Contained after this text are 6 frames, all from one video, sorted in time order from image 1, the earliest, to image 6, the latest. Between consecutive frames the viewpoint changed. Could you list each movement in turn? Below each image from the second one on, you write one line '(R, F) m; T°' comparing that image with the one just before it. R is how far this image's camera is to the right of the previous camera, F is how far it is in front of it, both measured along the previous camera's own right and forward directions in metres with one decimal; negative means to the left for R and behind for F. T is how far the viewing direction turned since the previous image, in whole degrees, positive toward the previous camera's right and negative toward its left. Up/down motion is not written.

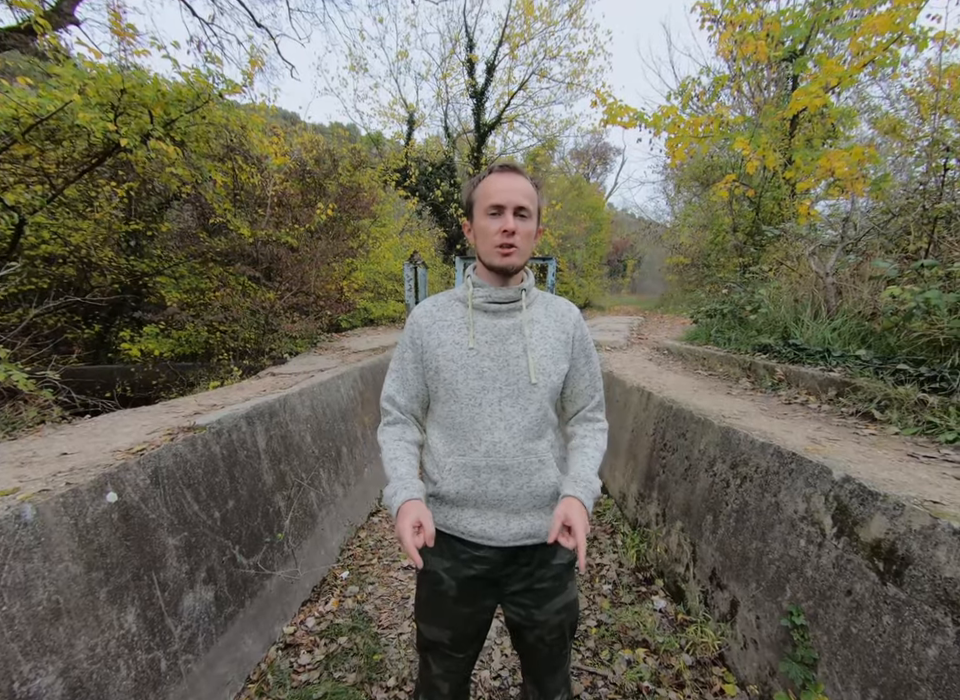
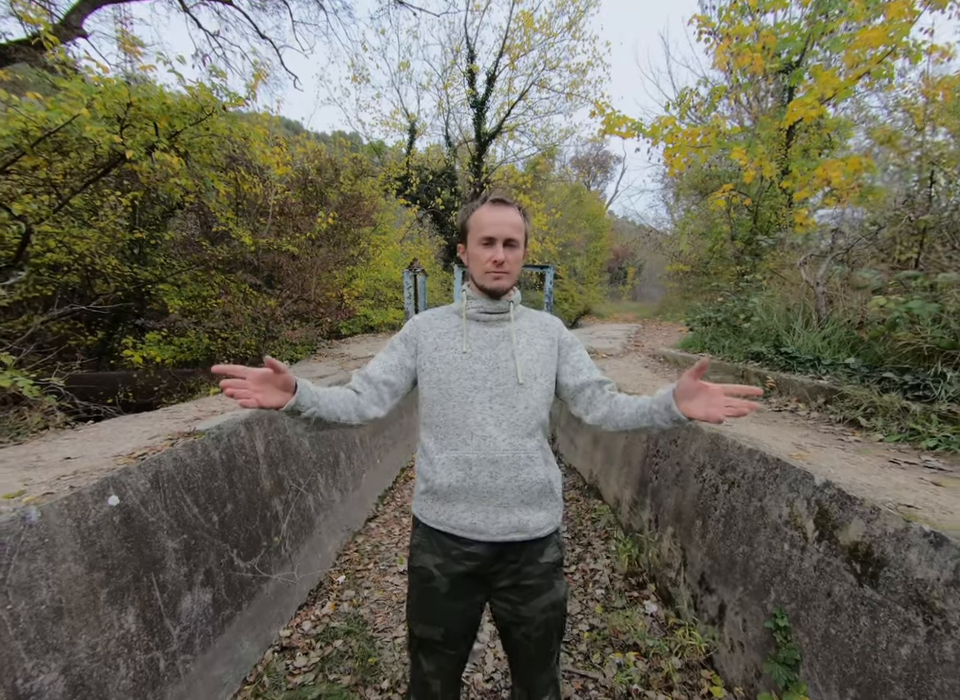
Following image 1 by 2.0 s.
(0.0, -0.1) m; 0°
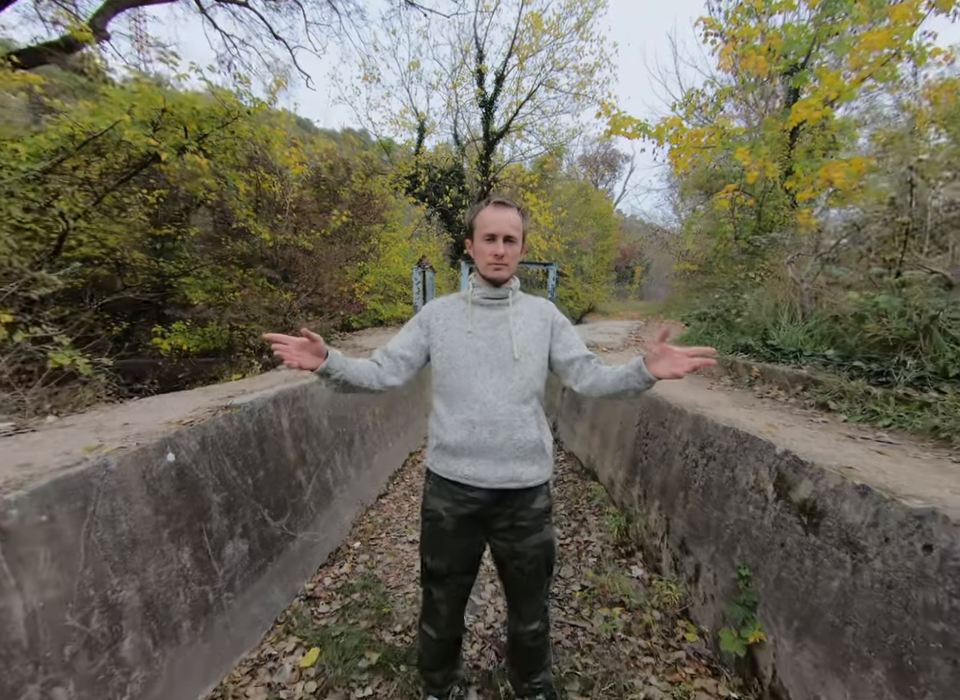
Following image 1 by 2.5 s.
(0.0, -0.3) m; -1°
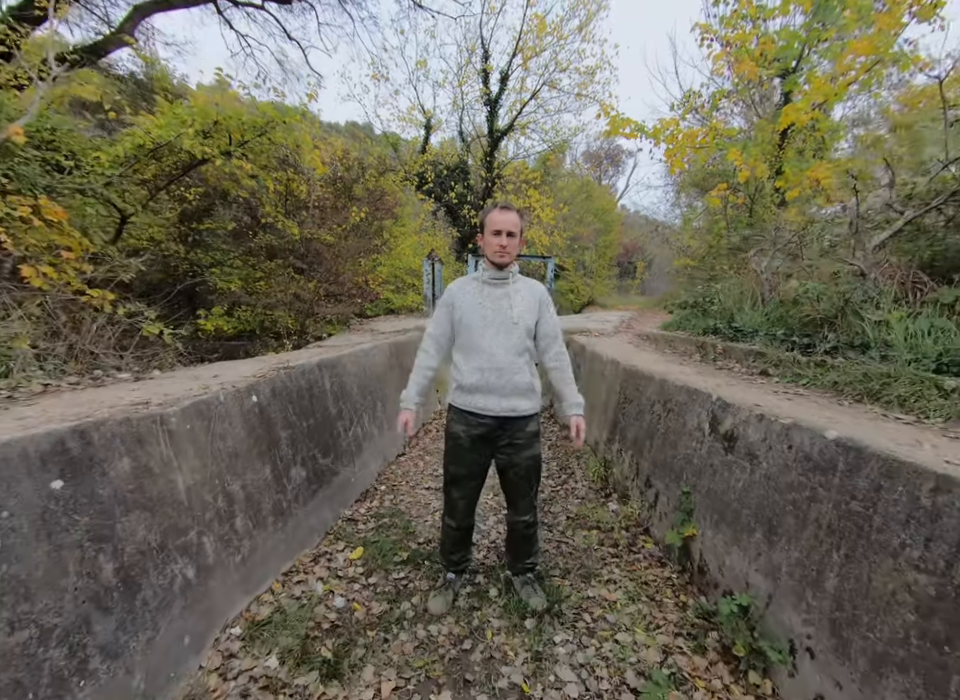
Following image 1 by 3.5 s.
(0.0, -0.7) m; 0°
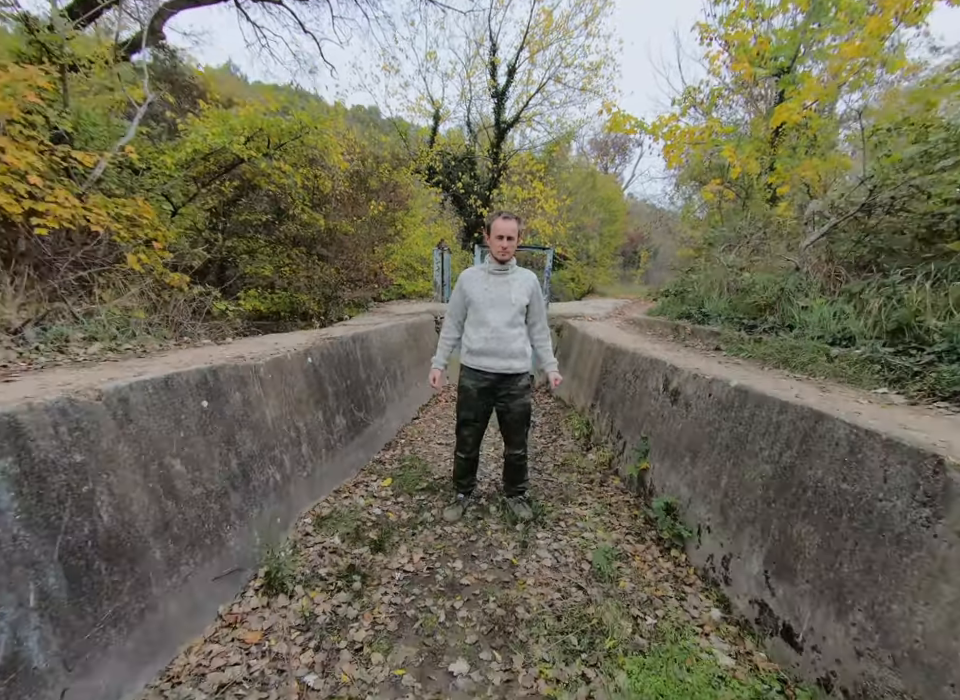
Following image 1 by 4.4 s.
(0.0, -0.8) m; 0°
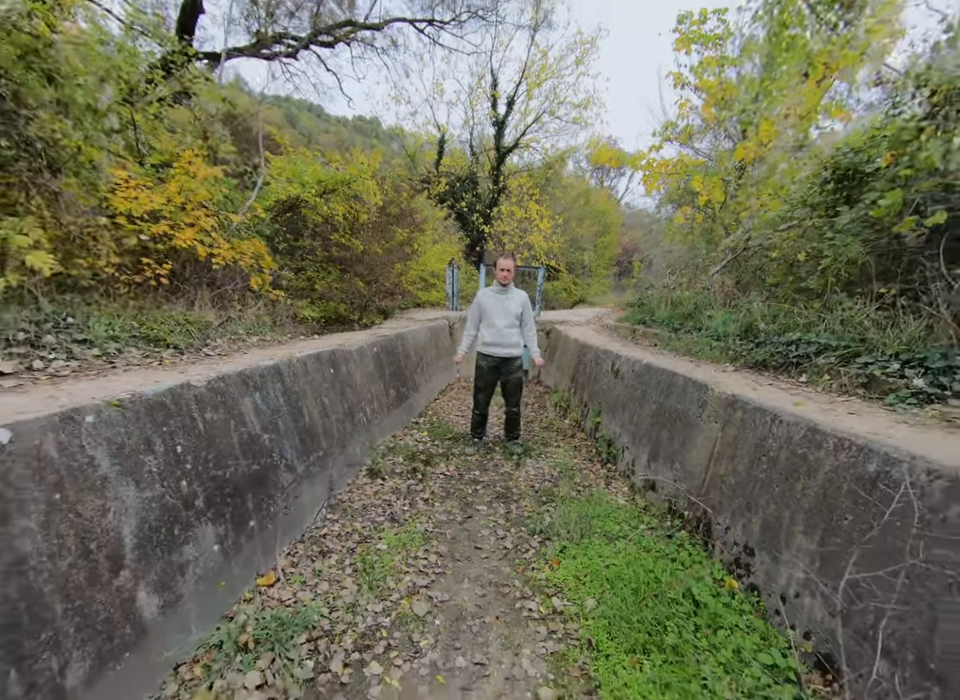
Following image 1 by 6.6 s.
(-0.1, -1.7) m; 0°
